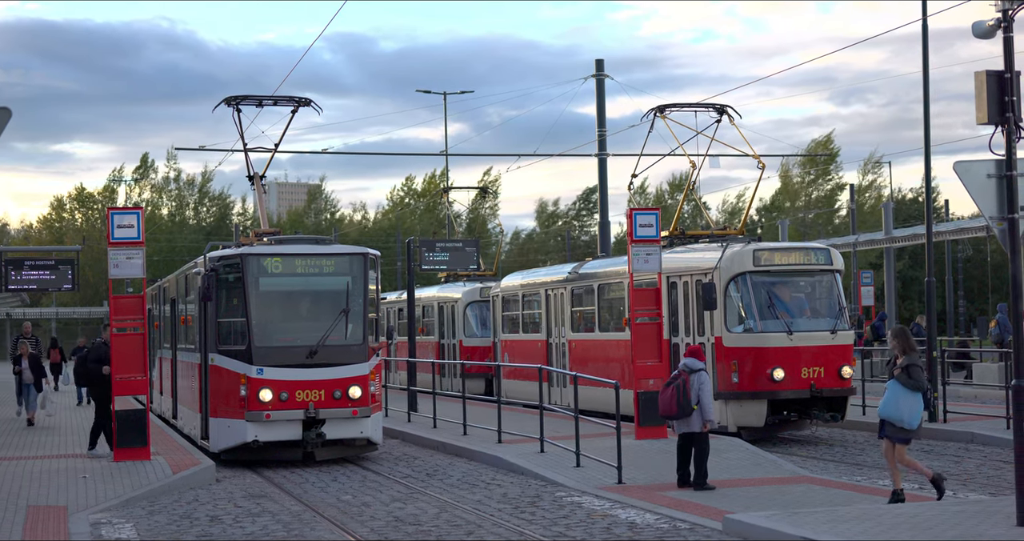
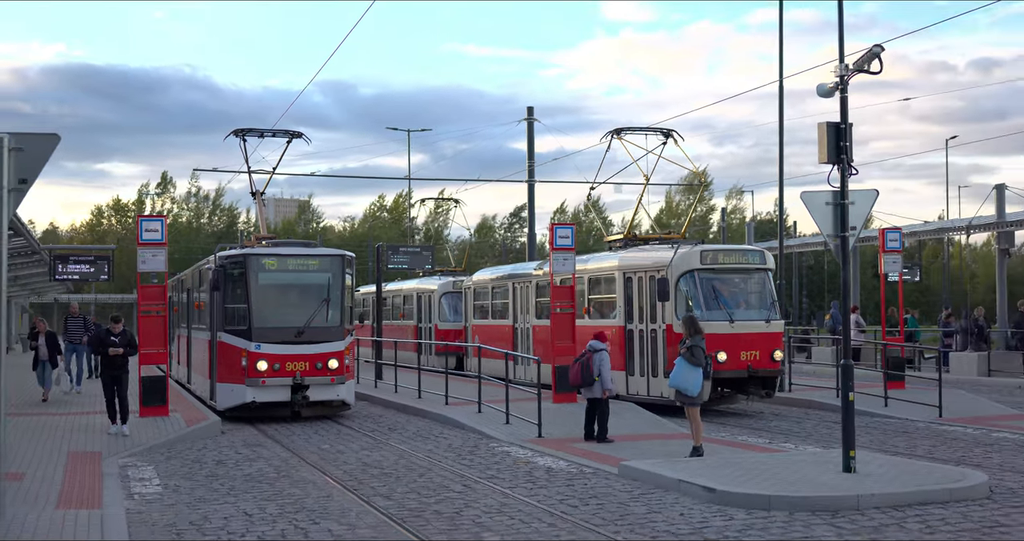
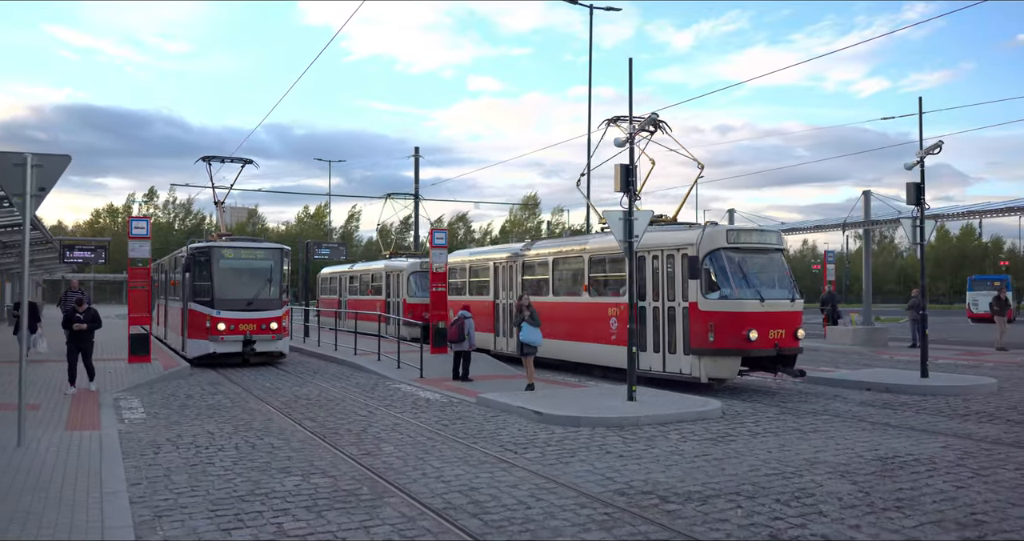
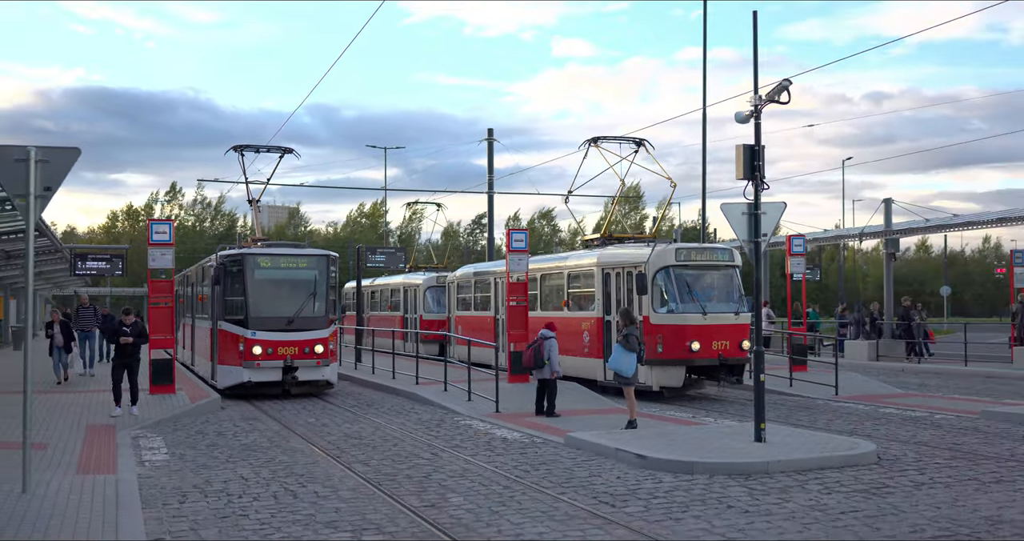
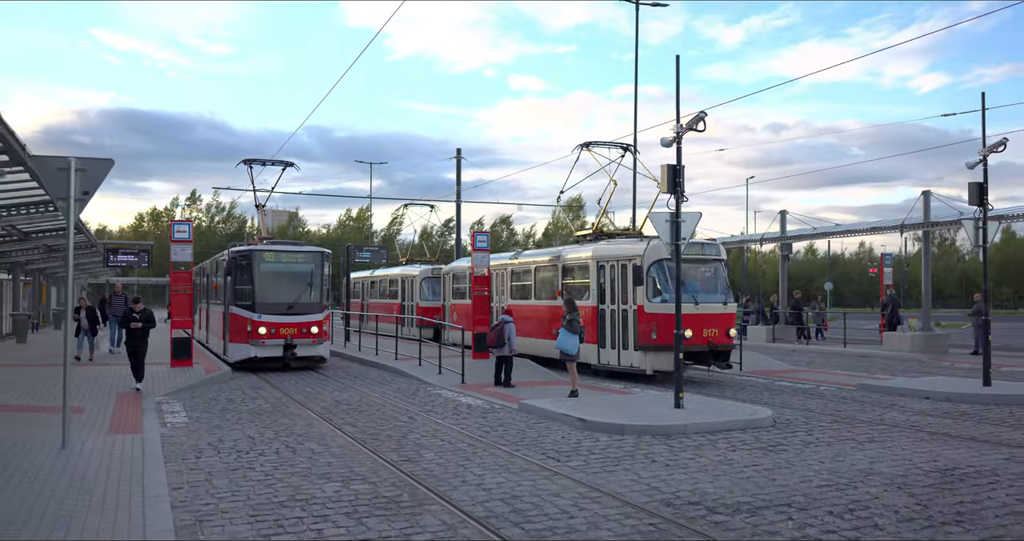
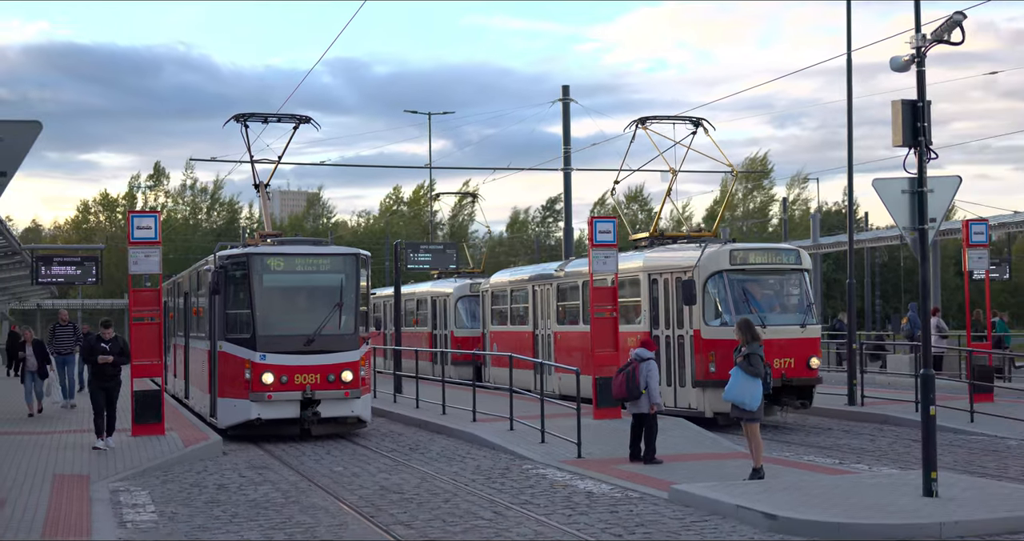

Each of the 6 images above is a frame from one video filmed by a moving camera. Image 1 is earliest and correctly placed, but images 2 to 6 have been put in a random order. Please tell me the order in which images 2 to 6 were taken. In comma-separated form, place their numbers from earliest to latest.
6, 2, 4, 5, 3
